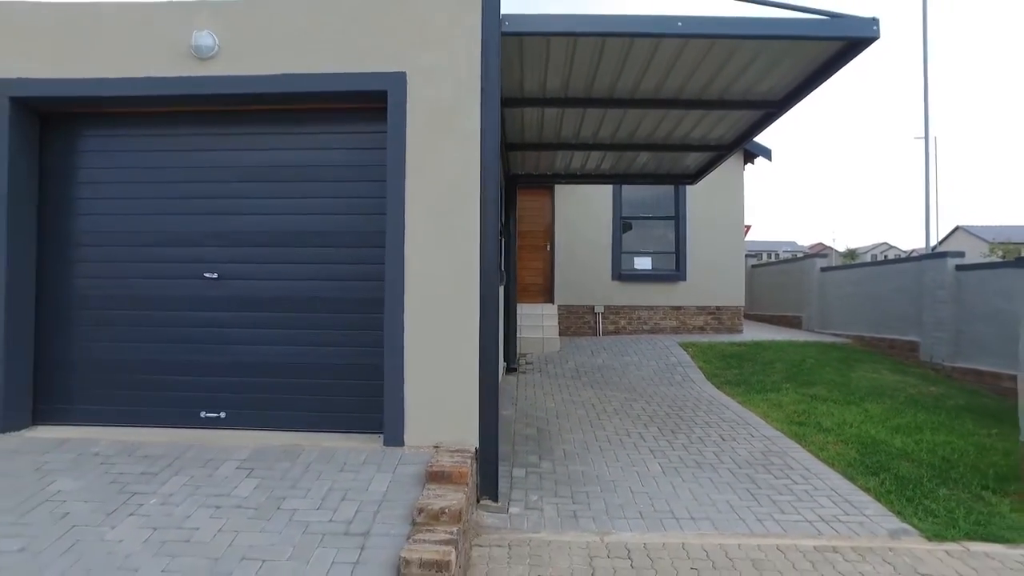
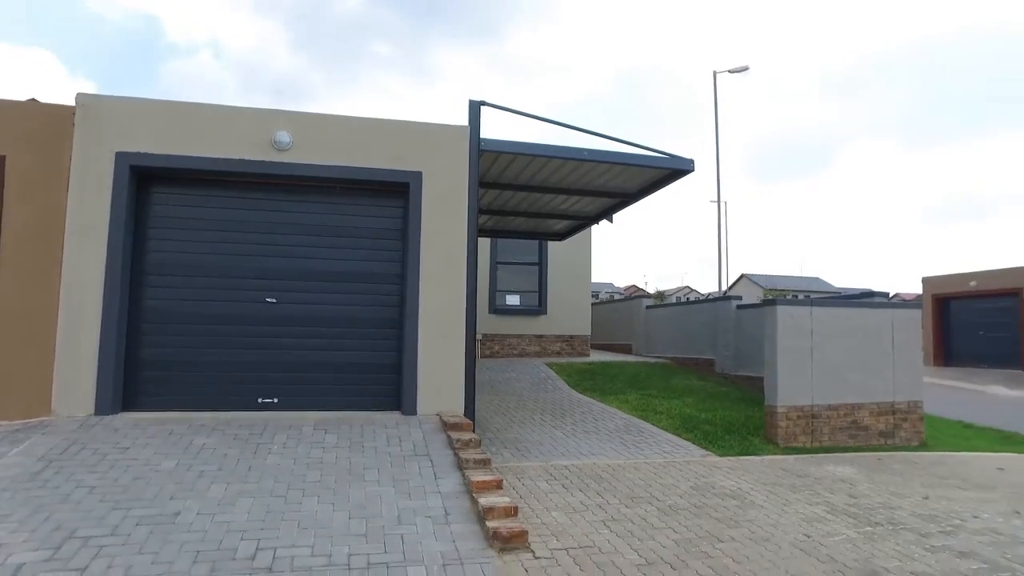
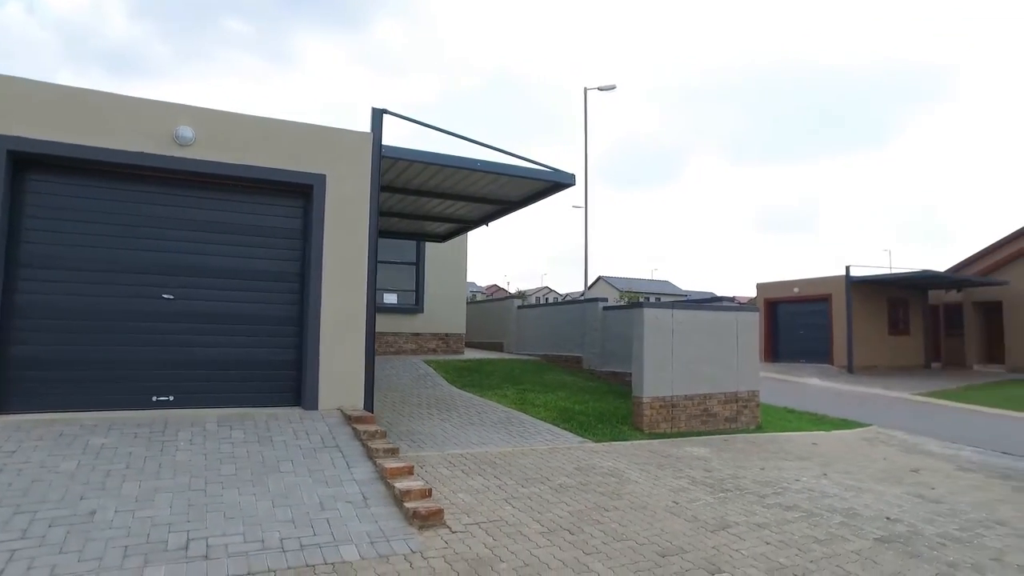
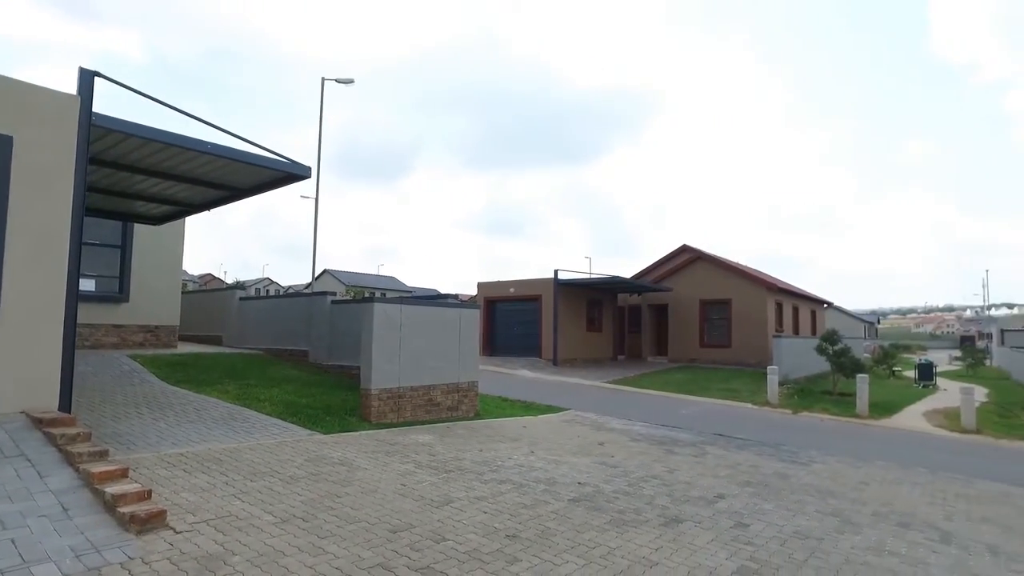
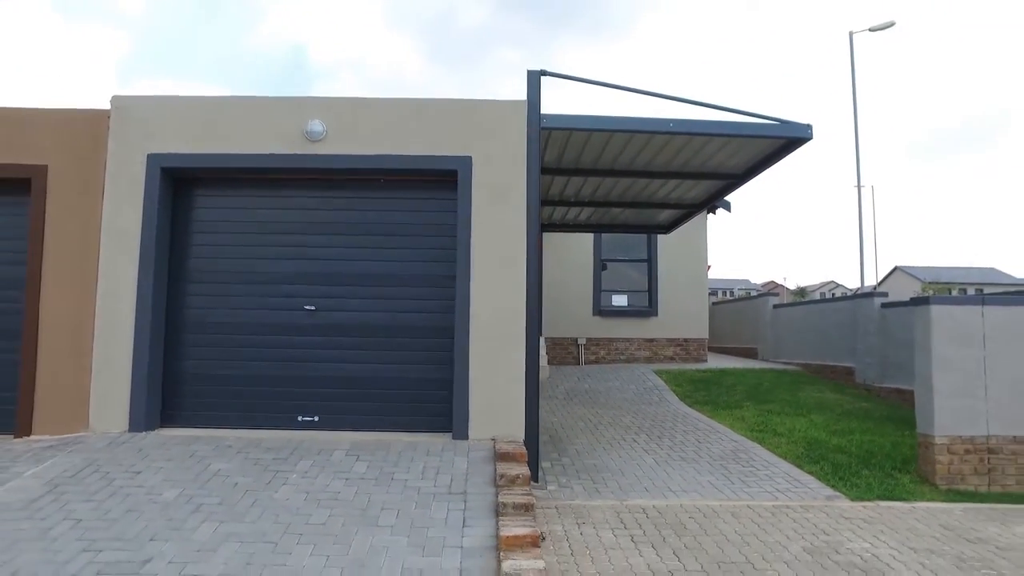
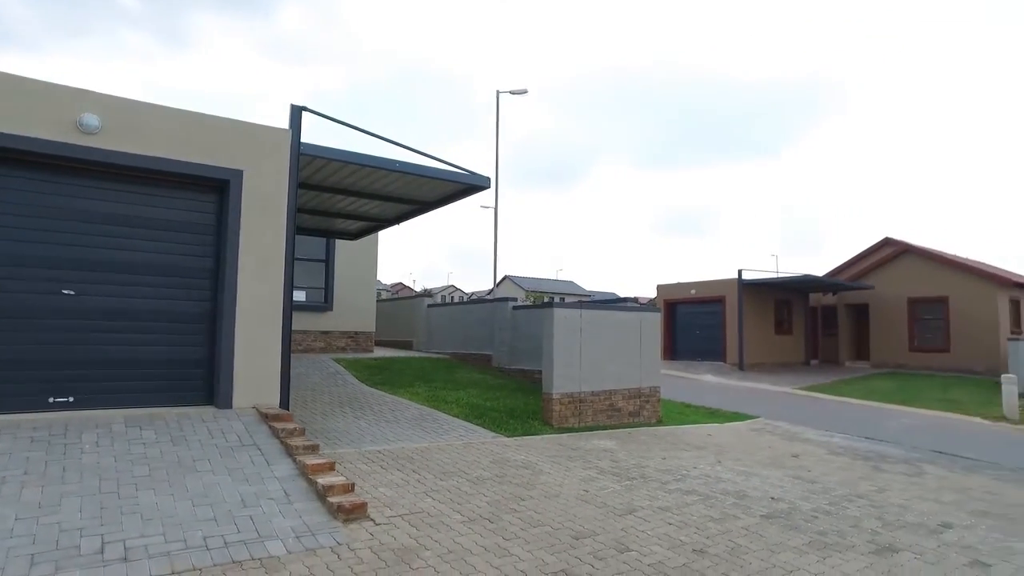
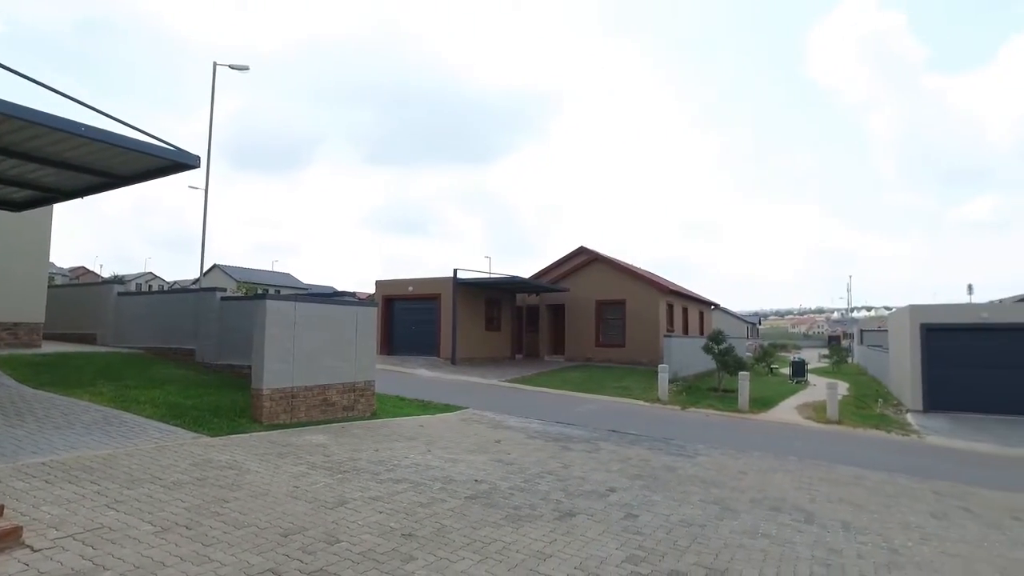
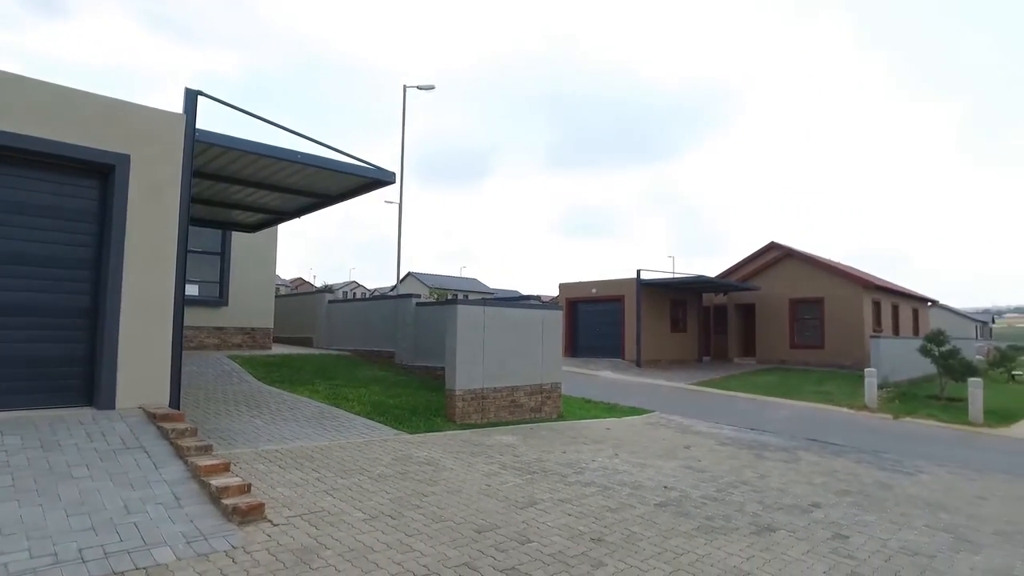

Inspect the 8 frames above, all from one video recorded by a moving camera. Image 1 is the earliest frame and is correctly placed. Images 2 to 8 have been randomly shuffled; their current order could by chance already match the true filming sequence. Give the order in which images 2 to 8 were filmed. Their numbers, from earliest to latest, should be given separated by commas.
5, 2, 3, 6, 8, 4, 7
